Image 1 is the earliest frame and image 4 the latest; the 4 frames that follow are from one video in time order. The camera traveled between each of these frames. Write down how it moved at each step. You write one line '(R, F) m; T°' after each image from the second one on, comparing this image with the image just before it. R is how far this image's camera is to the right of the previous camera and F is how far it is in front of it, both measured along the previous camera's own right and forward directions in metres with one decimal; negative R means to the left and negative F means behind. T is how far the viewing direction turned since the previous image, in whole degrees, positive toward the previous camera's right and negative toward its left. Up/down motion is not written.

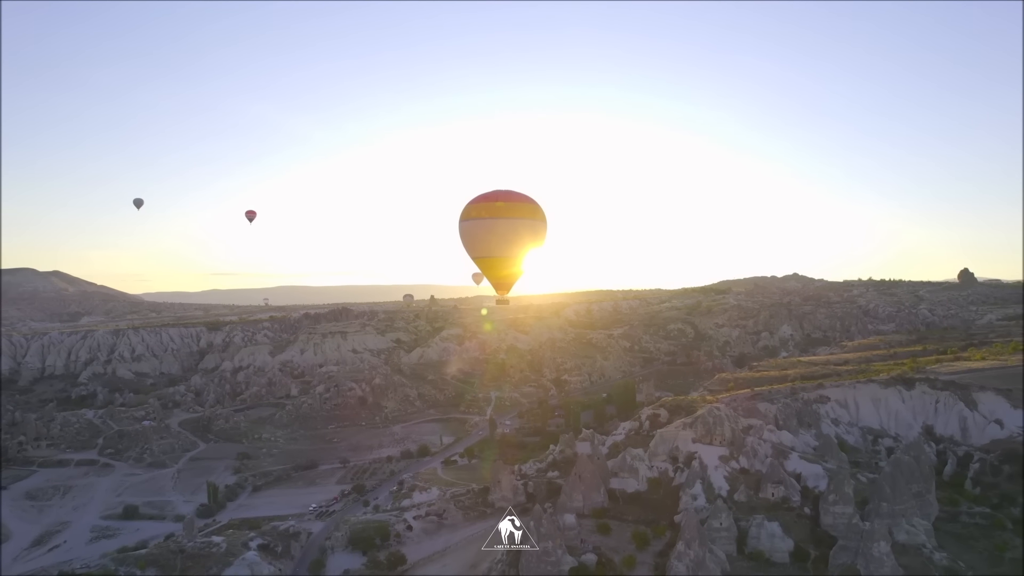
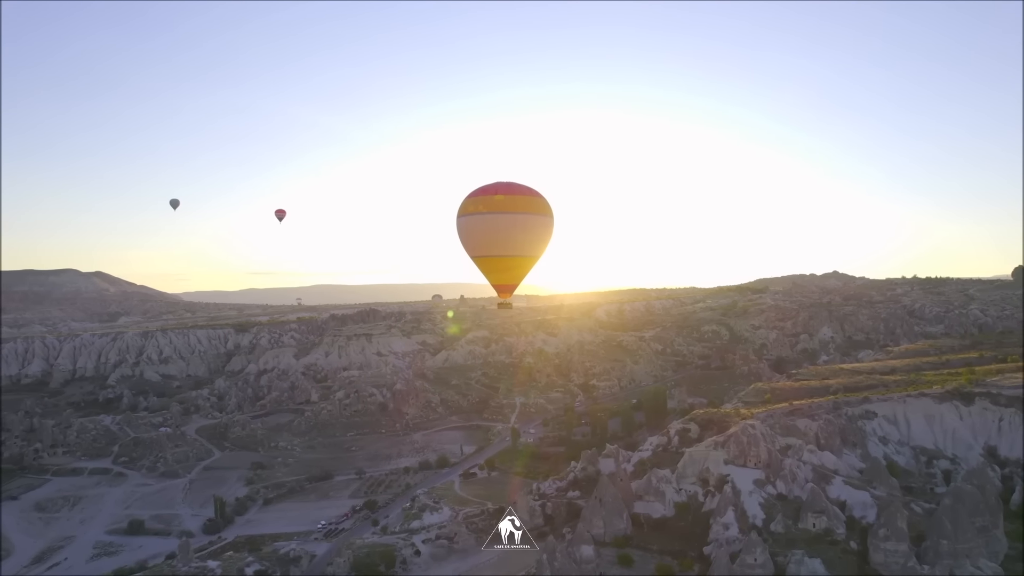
(+0.5, +1.3) m; -3°
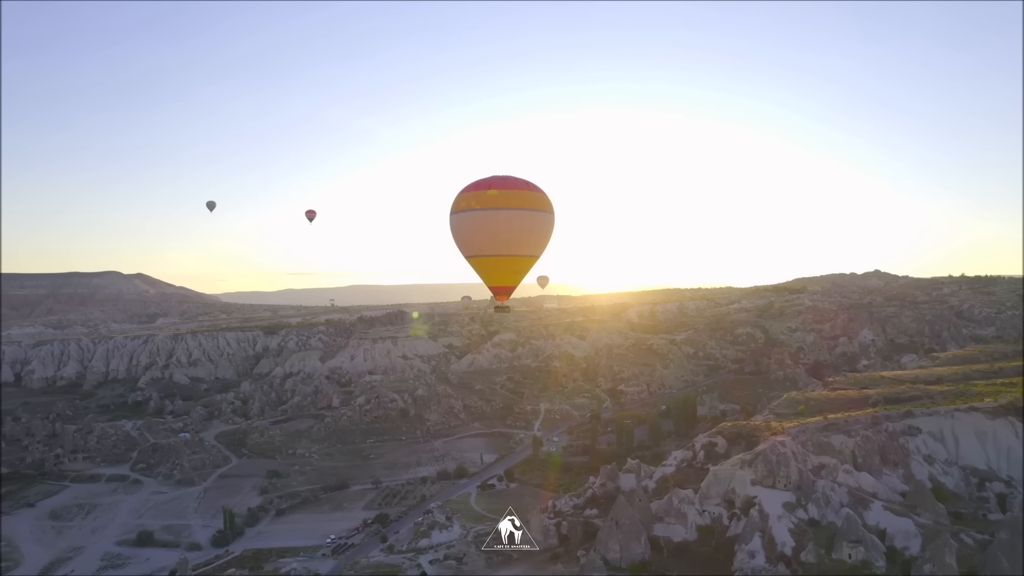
(+0.5, +1.0) m; -3°
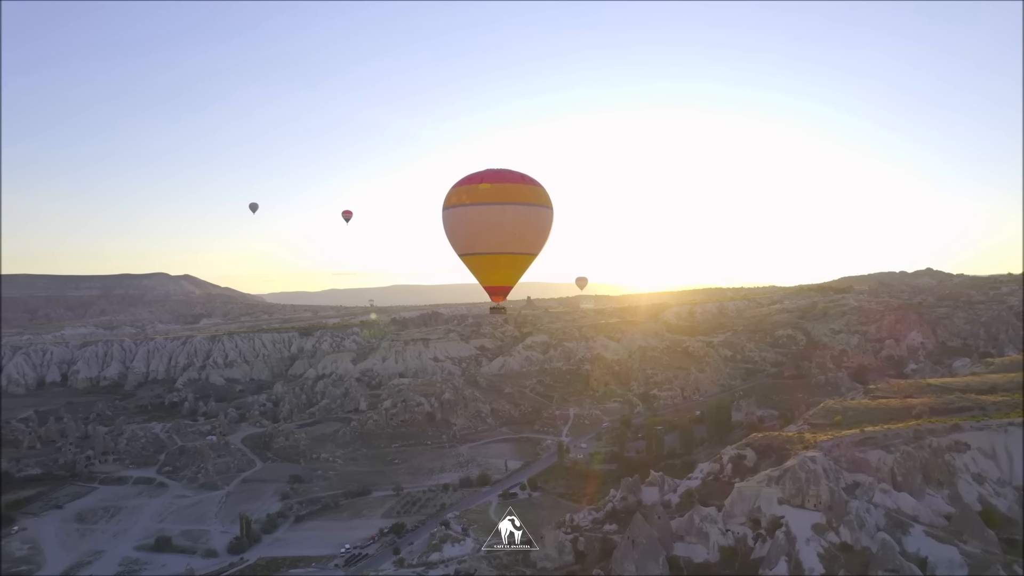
(+0.6, +0.7) m; -3°
